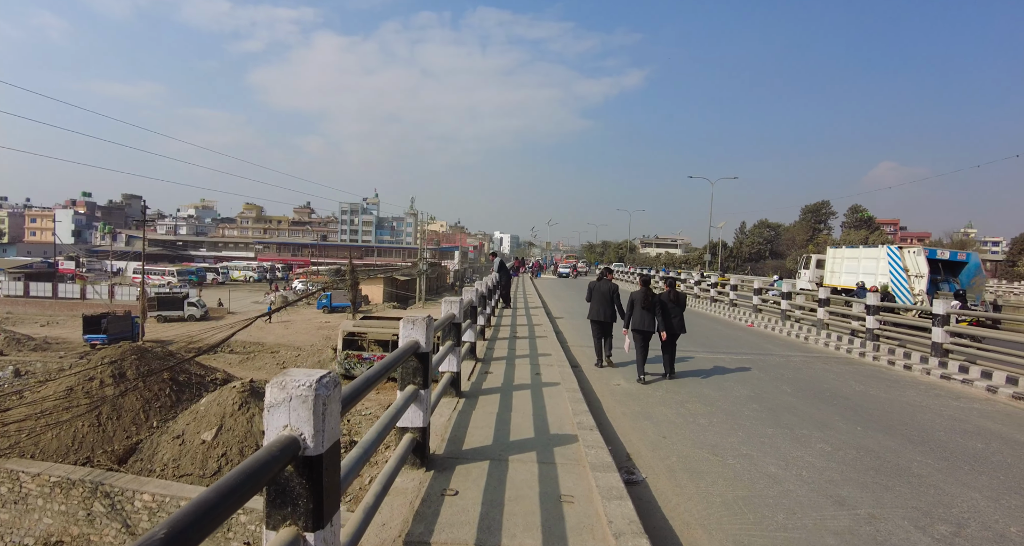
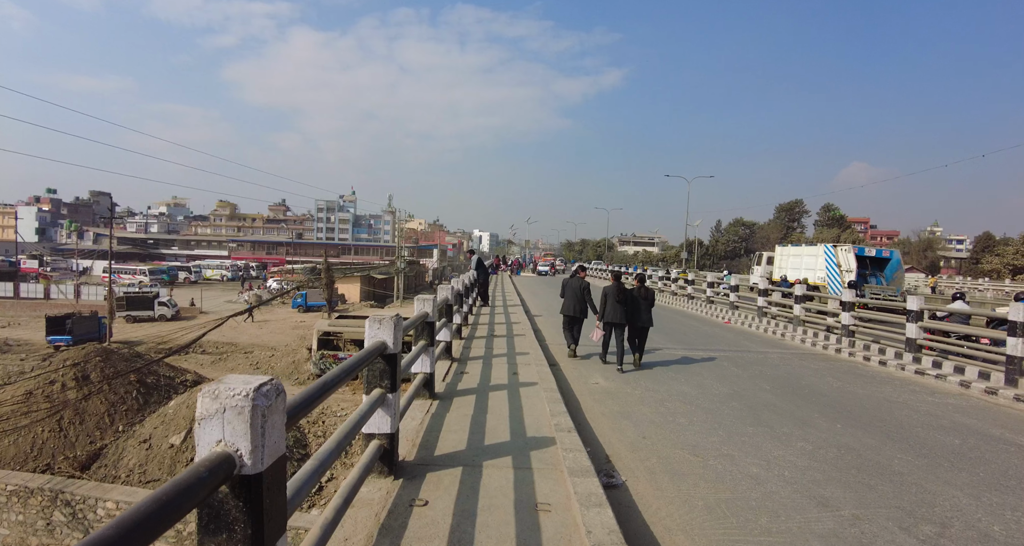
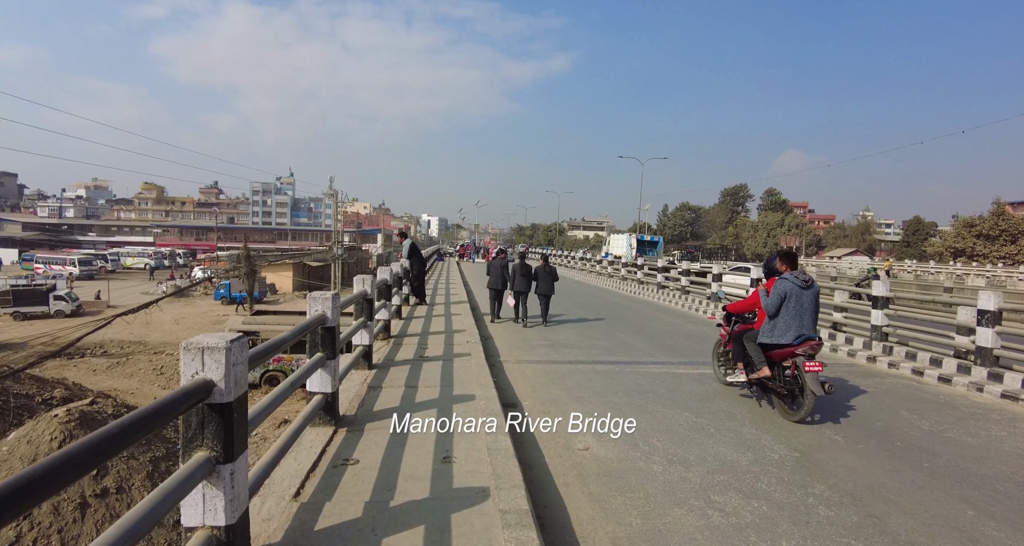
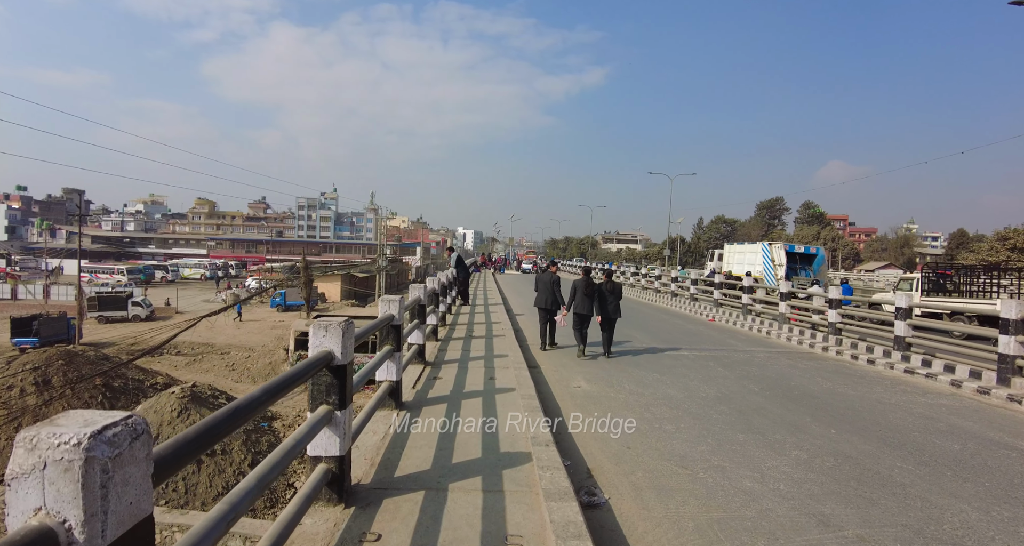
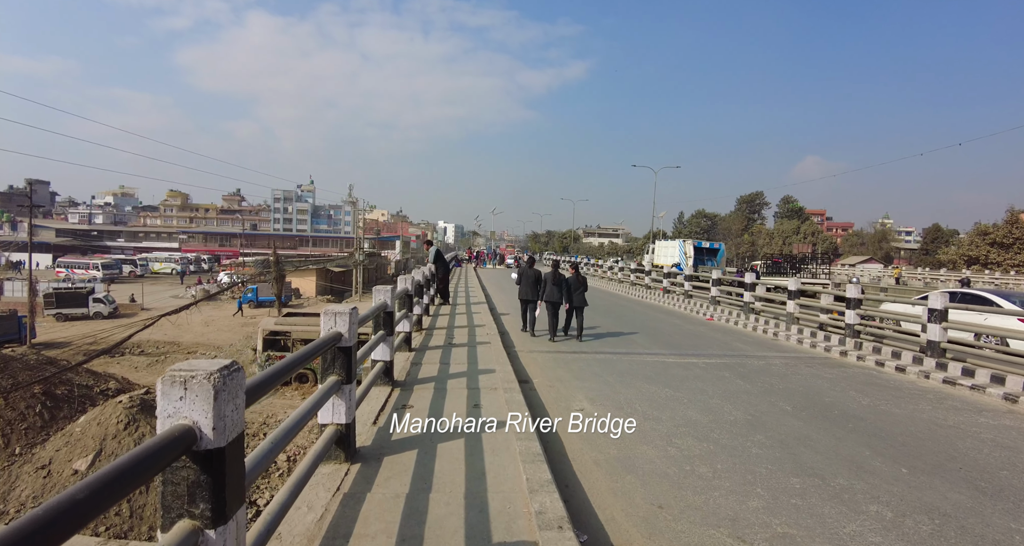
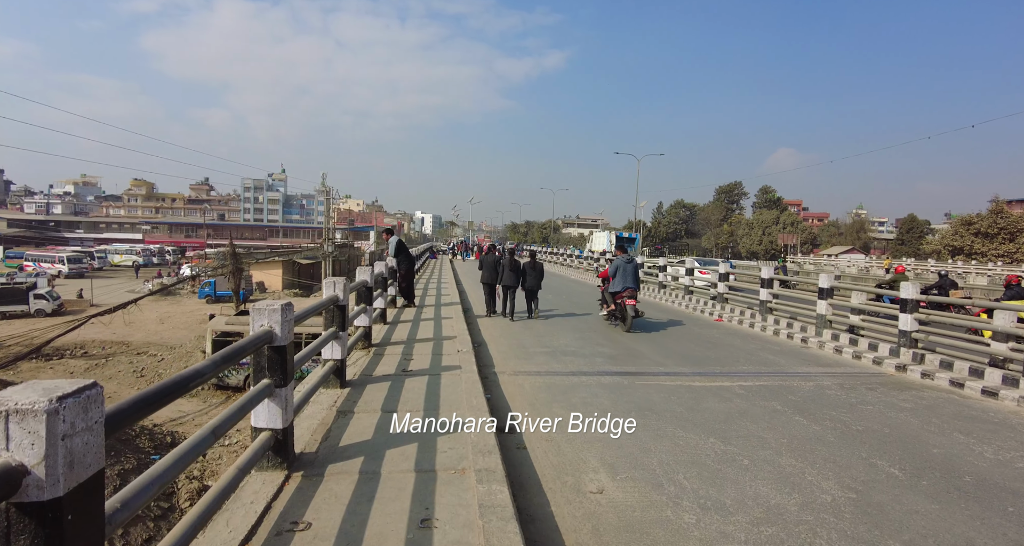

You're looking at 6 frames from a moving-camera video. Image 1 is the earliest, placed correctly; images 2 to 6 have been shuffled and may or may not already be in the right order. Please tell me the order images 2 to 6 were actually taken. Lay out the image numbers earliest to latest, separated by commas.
2, 4, 5, 3, 6
